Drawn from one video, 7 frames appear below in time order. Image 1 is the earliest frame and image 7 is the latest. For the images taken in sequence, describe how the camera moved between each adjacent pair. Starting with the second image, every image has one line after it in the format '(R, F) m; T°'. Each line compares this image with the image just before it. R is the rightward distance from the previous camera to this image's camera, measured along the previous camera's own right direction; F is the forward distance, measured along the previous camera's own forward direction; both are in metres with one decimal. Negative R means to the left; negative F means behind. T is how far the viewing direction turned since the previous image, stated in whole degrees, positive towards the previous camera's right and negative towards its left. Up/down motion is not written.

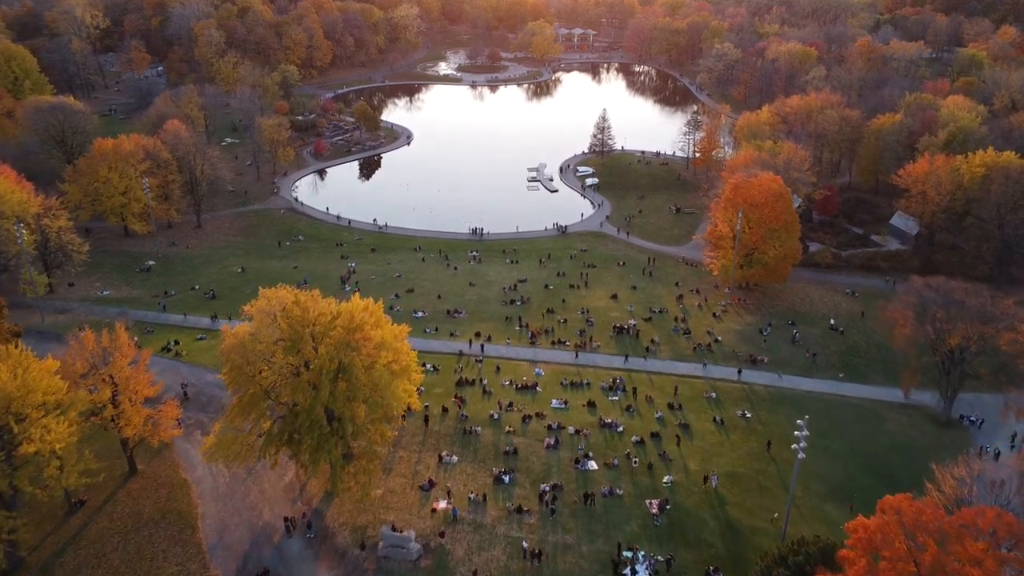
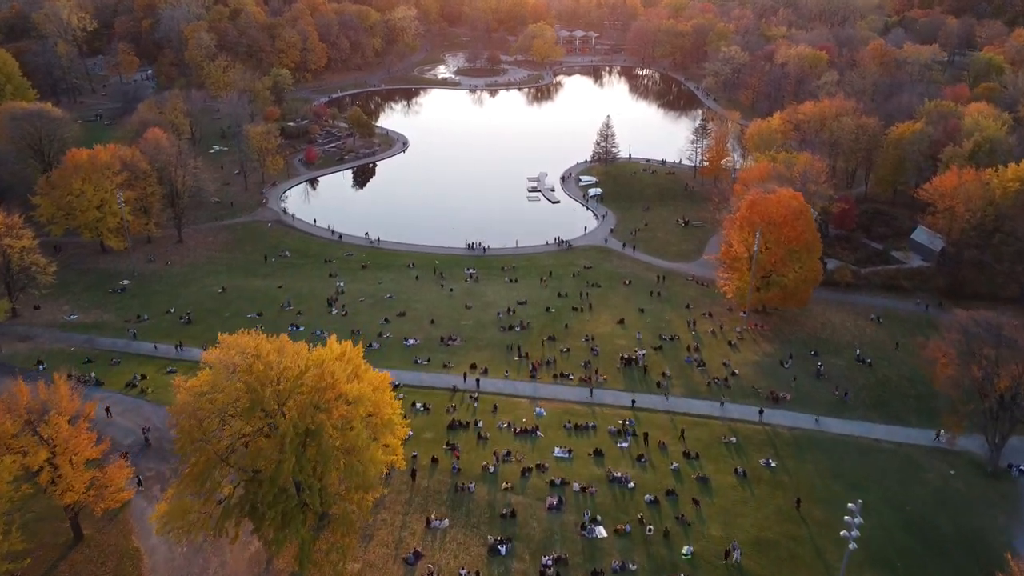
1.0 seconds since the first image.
(+0.2, +5.5) m; 0°
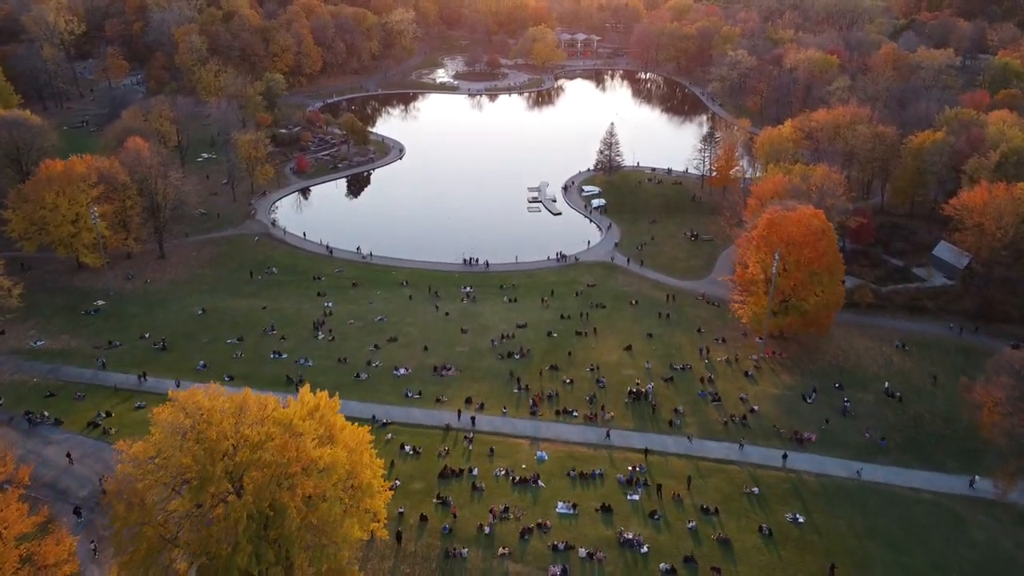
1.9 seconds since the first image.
(+0.1, +4.9) m; 0°
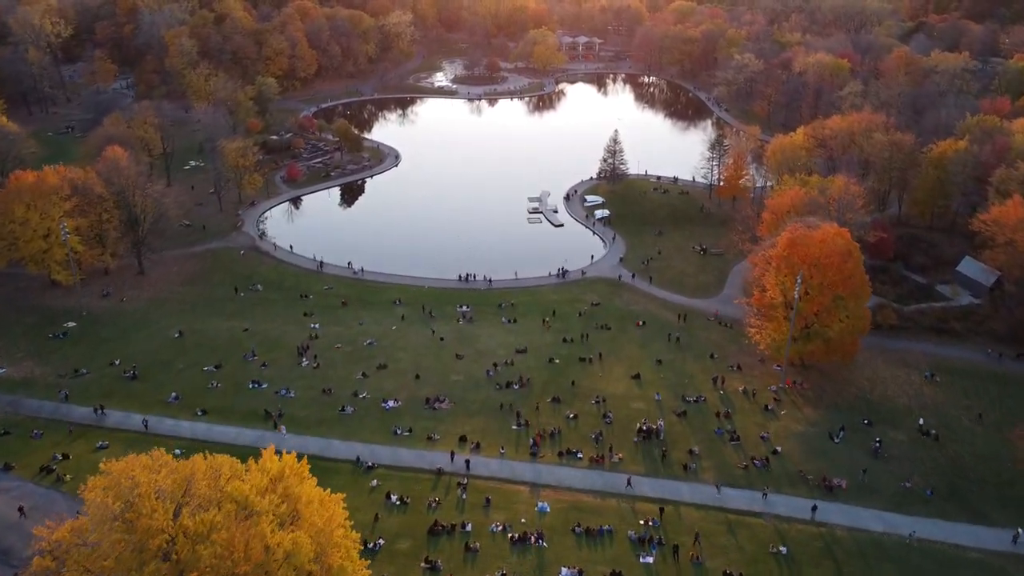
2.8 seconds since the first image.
(+0.1, +4.9) m; 0°
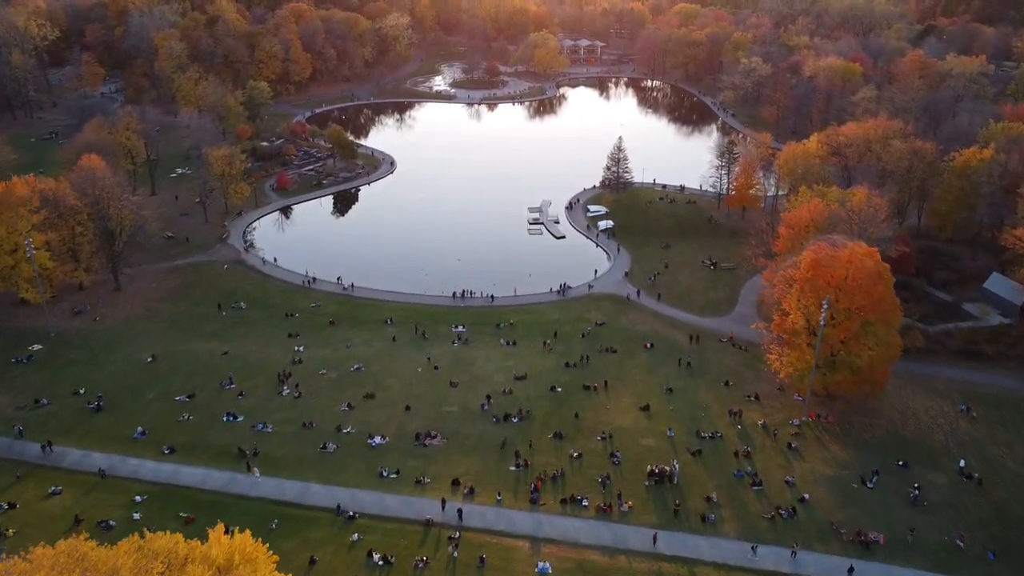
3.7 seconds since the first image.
(+0.2, +5.0) m; 0°
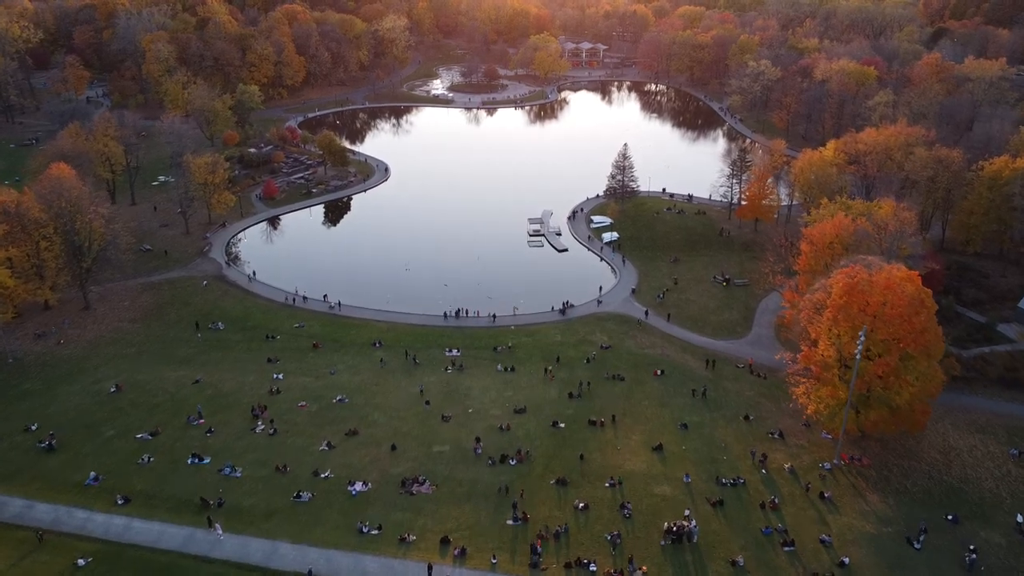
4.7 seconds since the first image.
(+0.2, +5.6) m; 0°
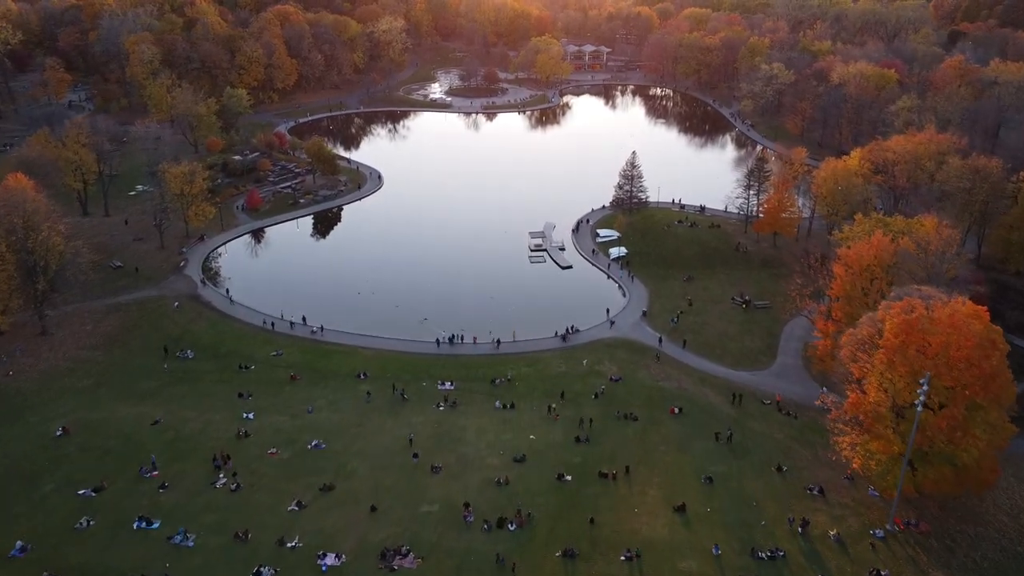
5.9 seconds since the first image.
(+0.1, +6.9) m; 0°
